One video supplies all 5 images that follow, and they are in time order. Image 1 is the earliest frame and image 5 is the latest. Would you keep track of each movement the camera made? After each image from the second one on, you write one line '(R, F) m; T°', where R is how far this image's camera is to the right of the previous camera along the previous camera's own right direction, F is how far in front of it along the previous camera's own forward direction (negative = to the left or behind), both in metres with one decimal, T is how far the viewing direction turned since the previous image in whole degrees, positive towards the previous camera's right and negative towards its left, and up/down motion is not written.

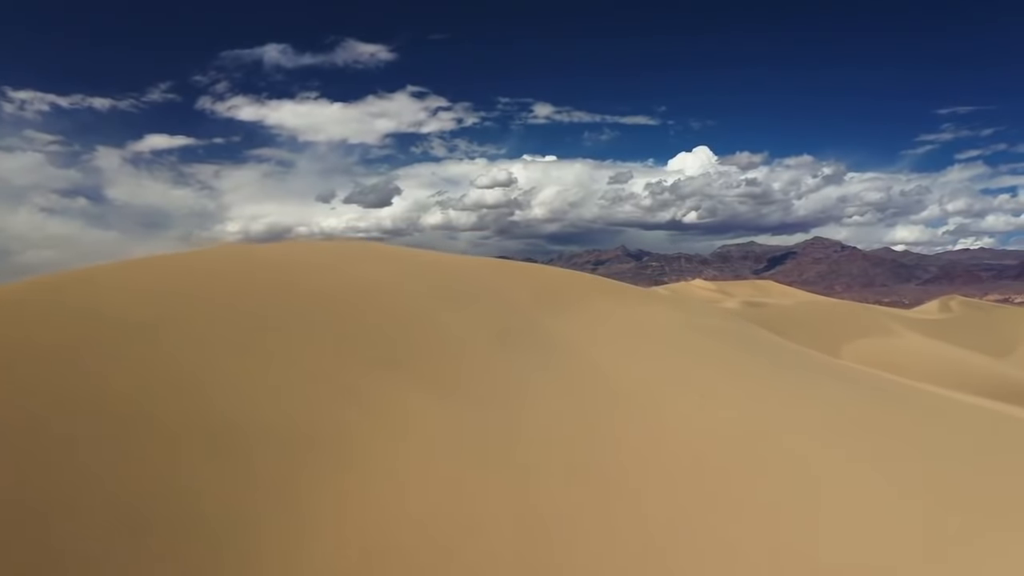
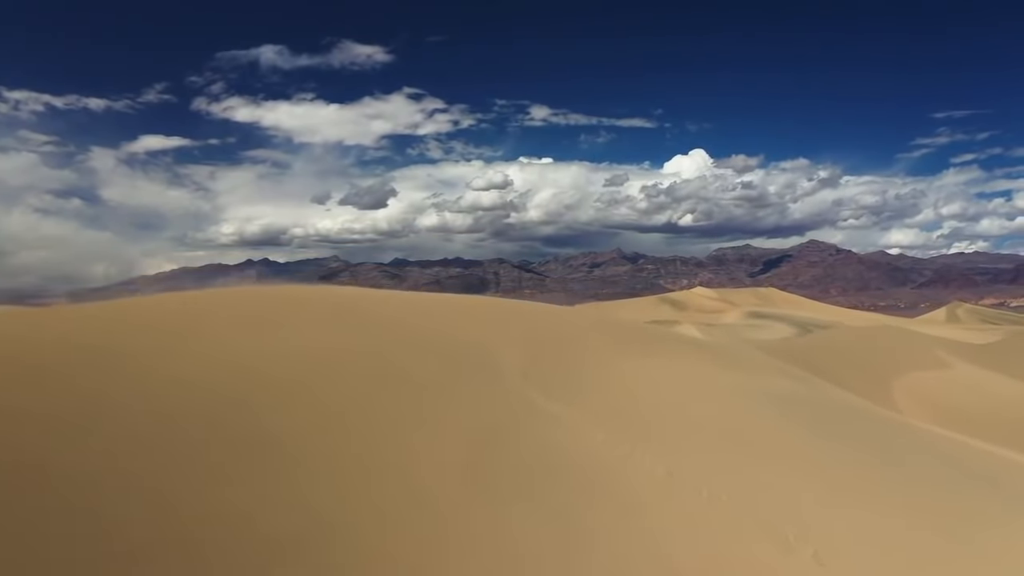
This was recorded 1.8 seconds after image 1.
(0.0, +1.4) m; 0°
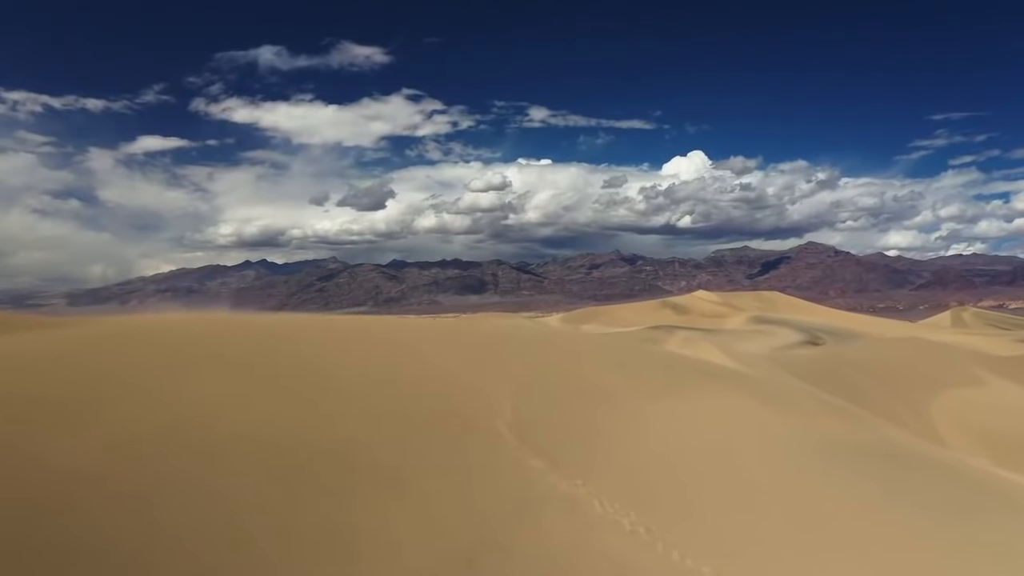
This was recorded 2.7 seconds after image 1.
(0.0, +0.8) m; 0°
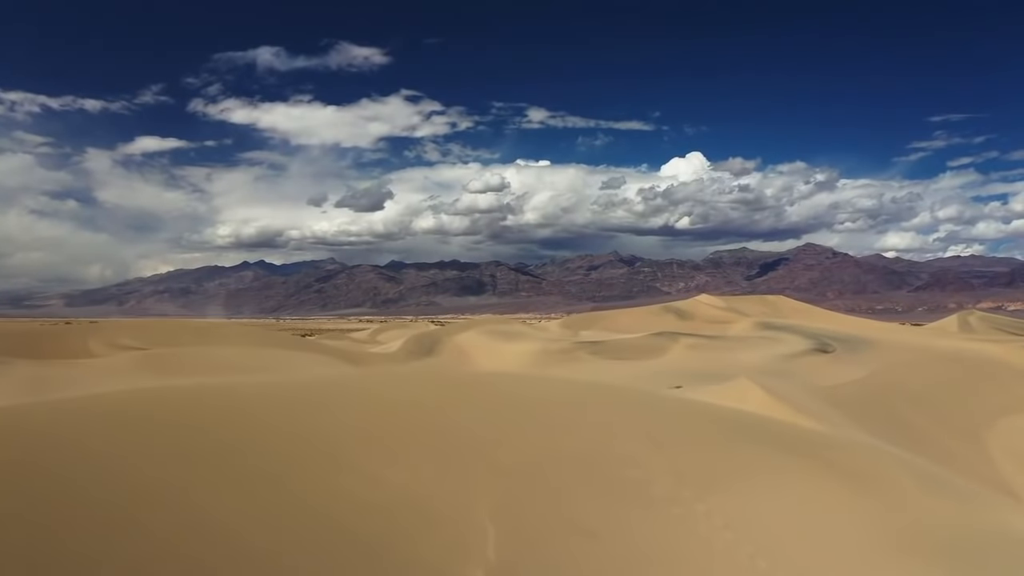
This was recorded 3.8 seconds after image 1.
(0.0, +1.1) m; 0°
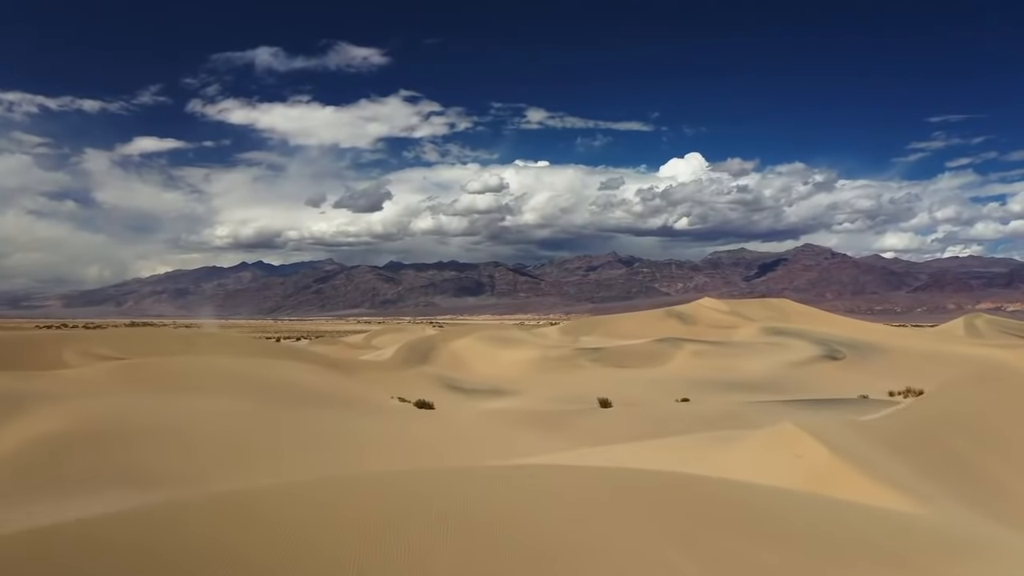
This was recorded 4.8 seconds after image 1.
(0.0, +1.0) m; 0°
